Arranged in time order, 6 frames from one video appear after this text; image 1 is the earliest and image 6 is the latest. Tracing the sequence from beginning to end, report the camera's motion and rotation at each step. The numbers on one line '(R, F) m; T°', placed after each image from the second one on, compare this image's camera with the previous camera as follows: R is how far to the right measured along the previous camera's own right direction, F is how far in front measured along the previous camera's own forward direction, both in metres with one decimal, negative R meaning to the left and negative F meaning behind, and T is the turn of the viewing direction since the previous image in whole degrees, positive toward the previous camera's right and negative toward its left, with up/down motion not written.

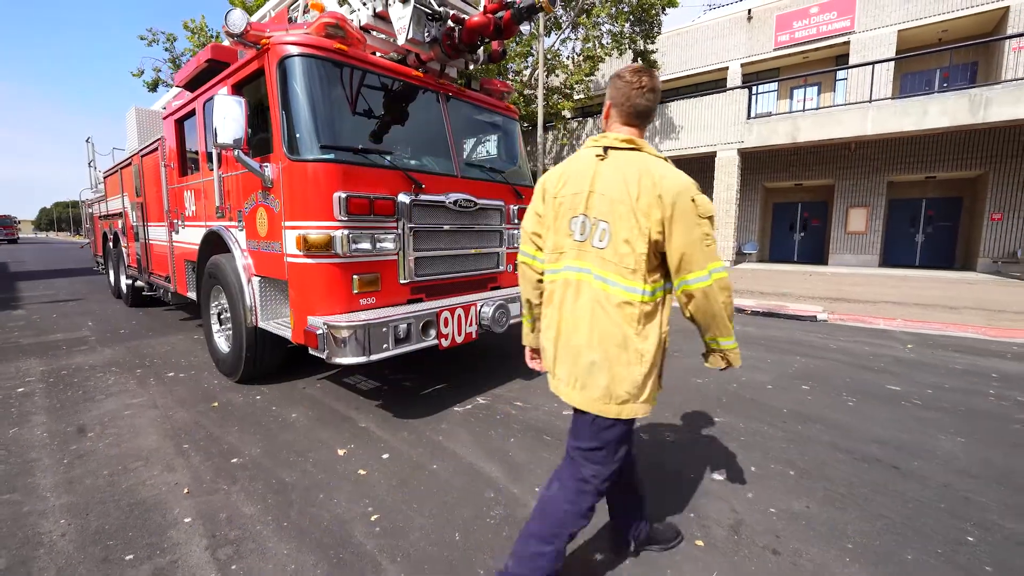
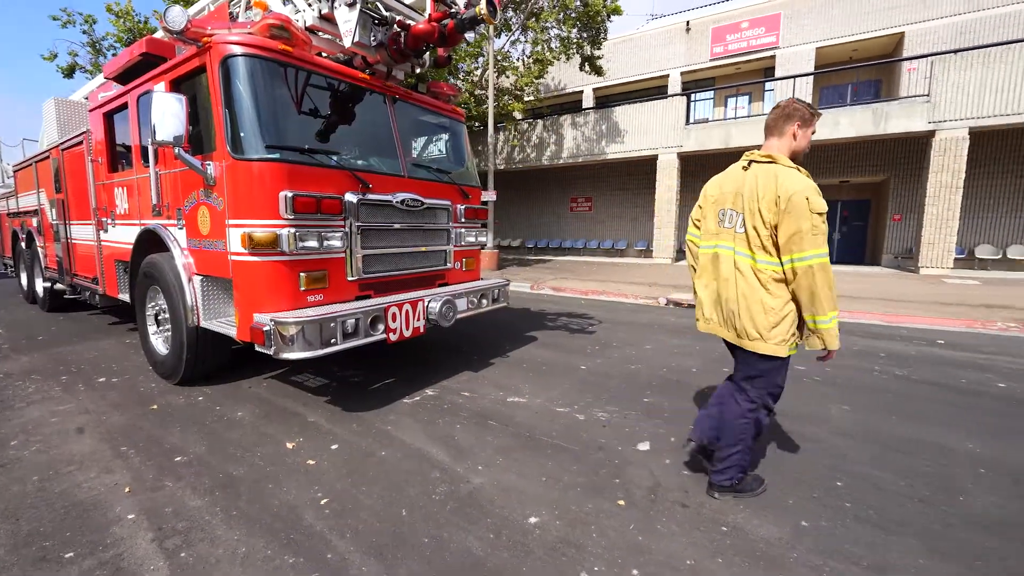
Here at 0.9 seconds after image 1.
(+0.1, -0.2) m; +6°
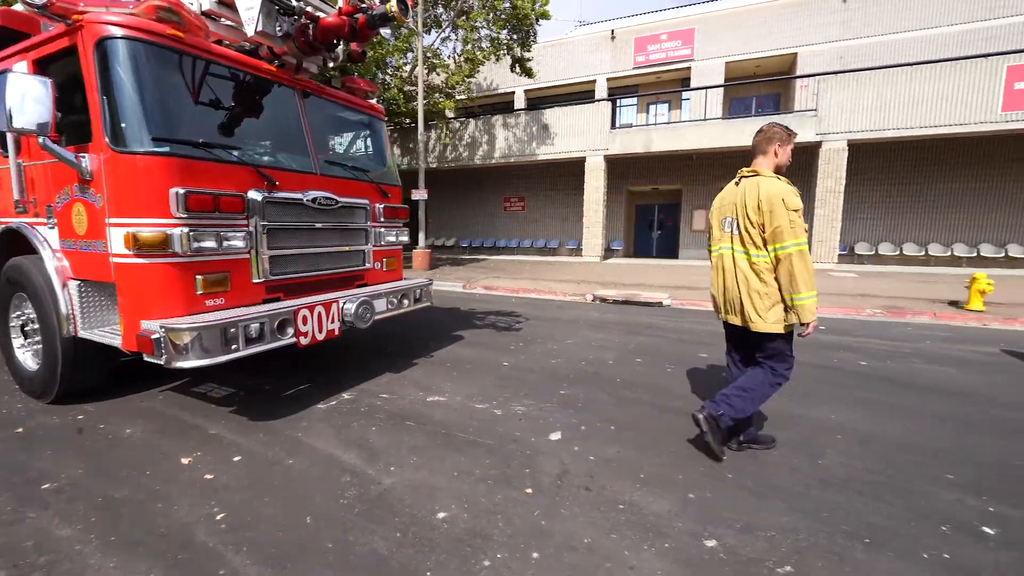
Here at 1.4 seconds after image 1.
(+0.2, -0.1) m; +8°
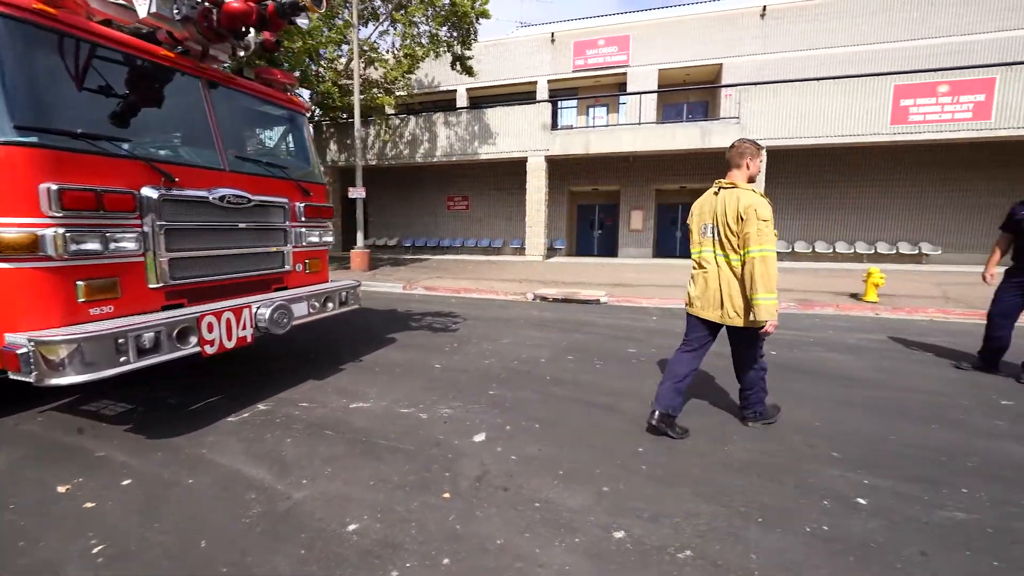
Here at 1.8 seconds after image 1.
(+0.2, 0.0) m; +7°
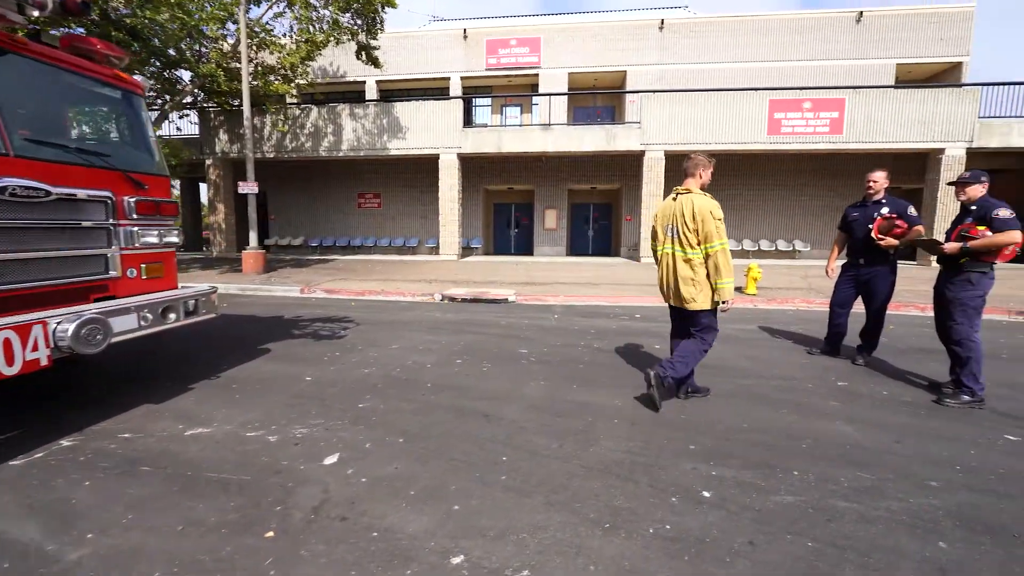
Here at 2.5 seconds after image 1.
(+0.5, +0.2) m; +10°
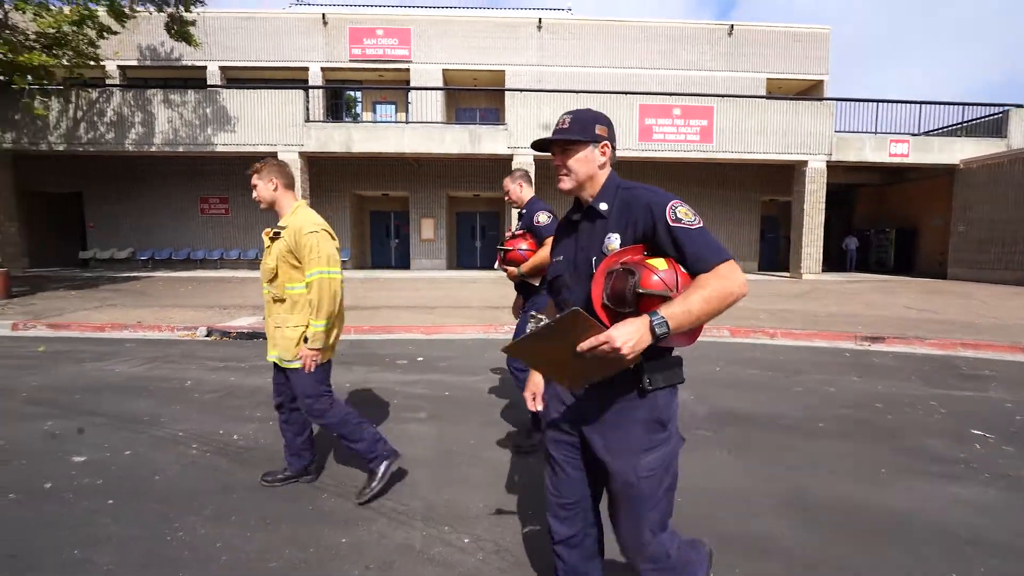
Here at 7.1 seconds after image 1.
(+3.0, +2.0) m; +8°
